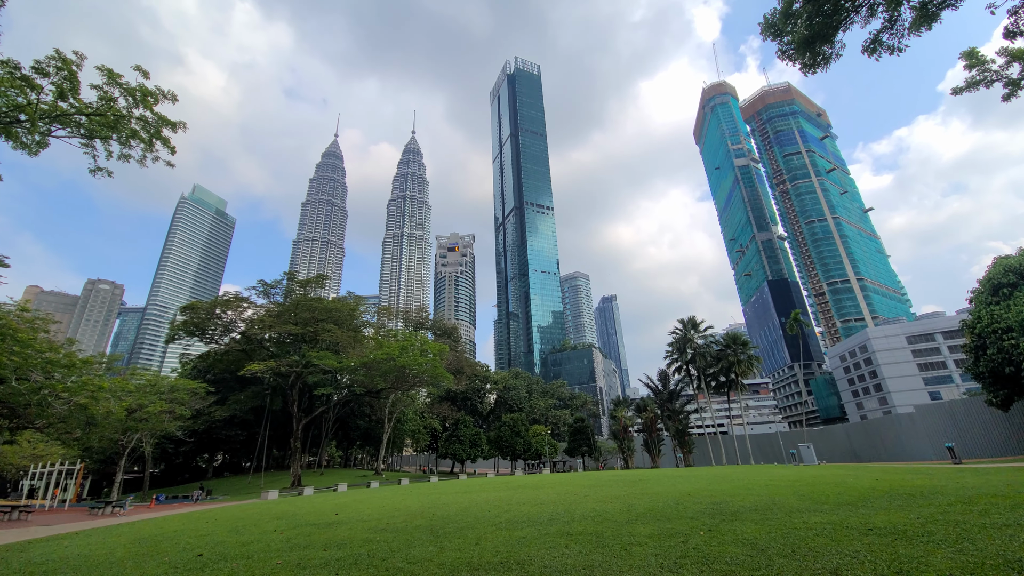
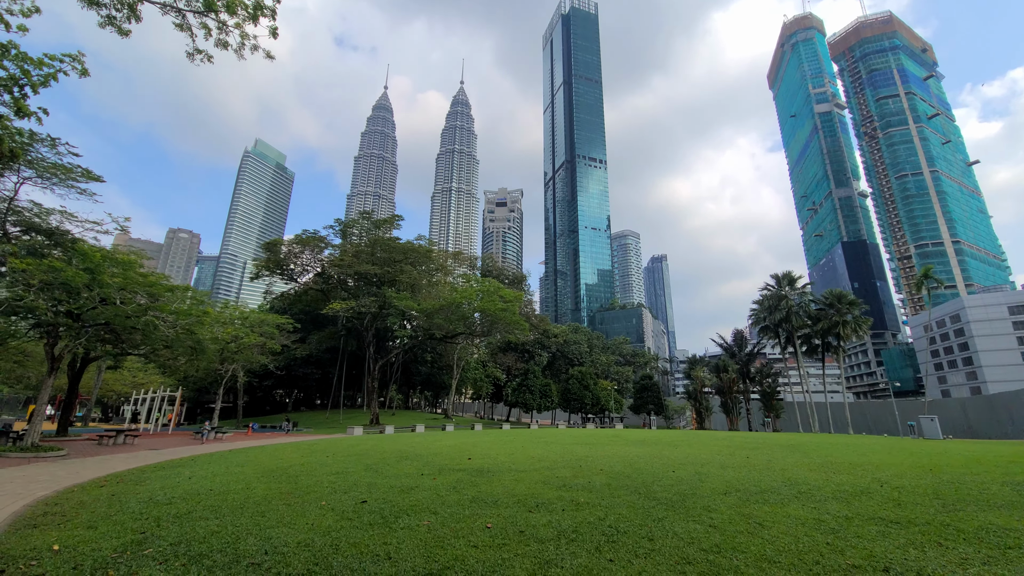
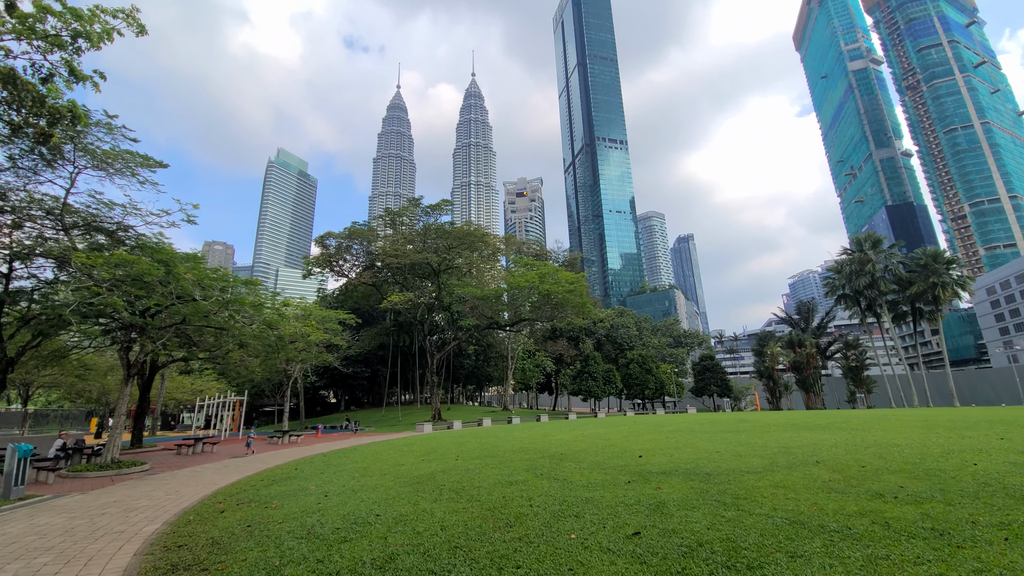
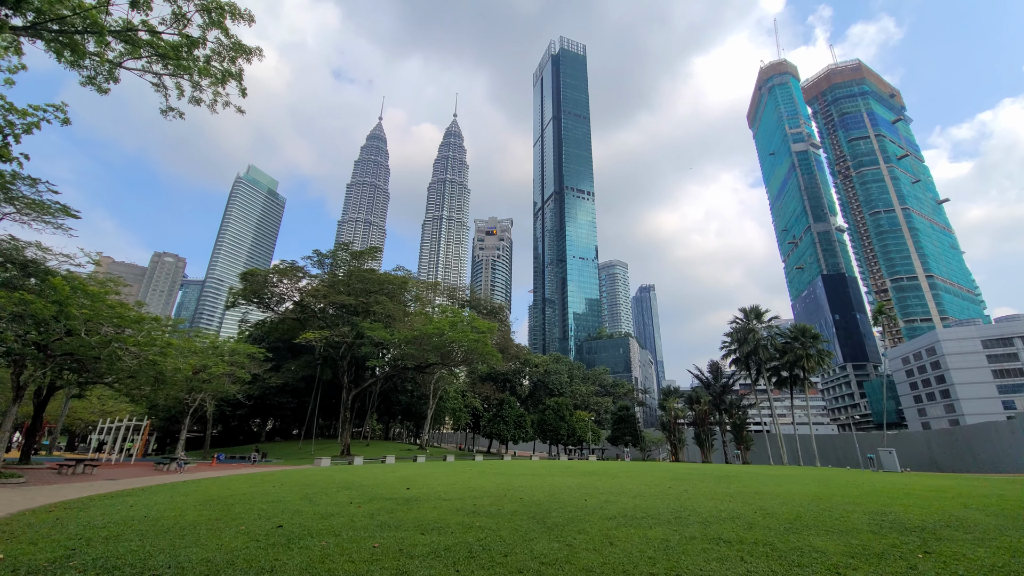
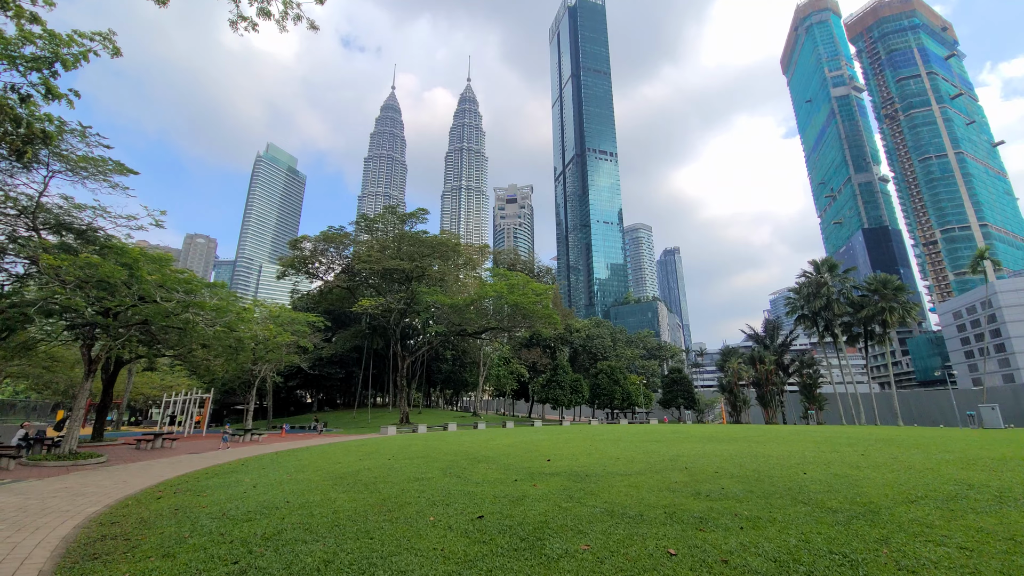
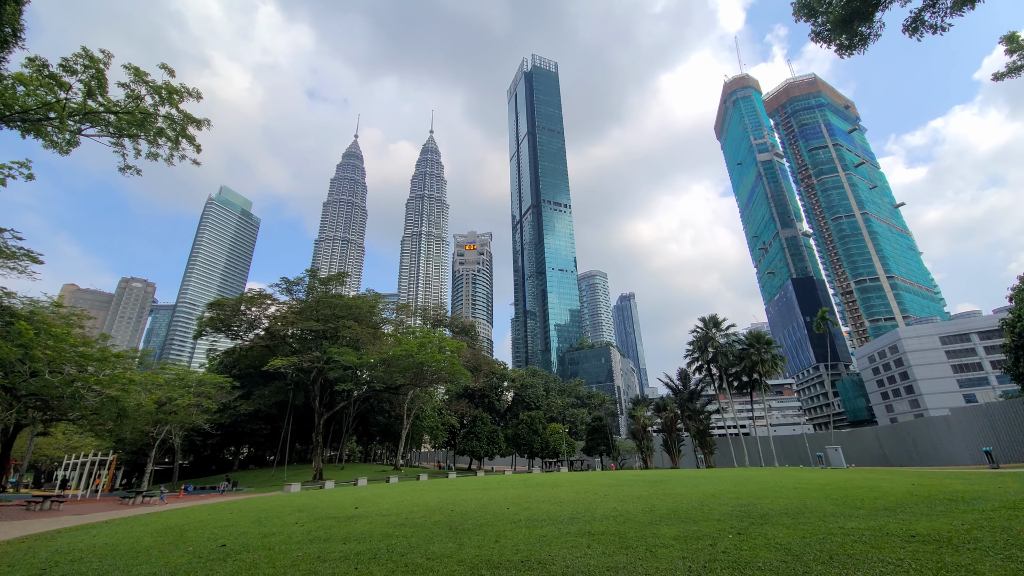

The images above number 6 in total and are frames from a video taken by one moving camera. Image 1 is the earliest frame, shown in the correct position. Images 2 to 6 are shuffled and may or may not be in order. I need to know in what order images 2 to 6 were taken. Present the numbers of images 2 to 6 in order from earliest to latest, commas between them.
6, 4, 2, 5, 3
